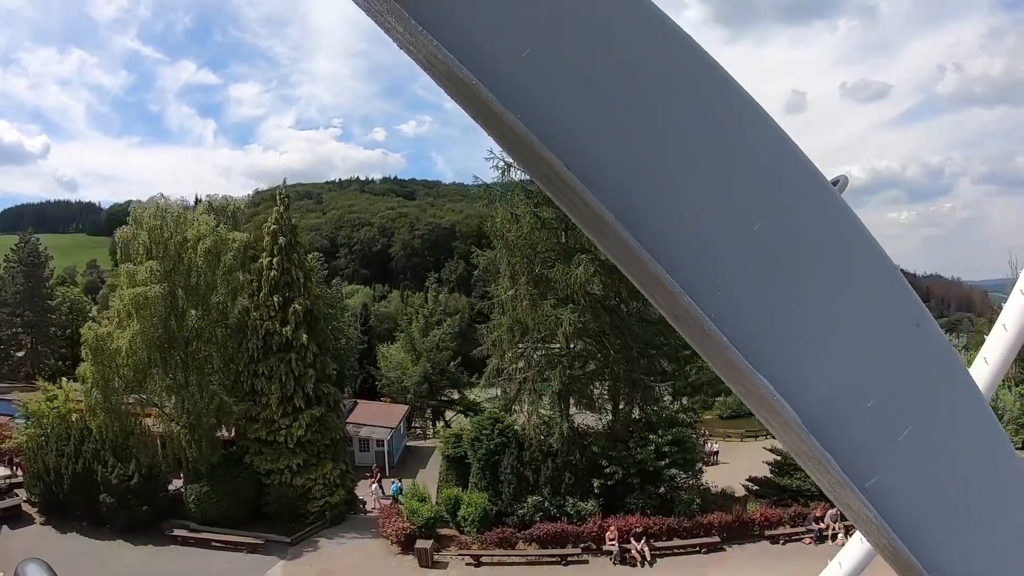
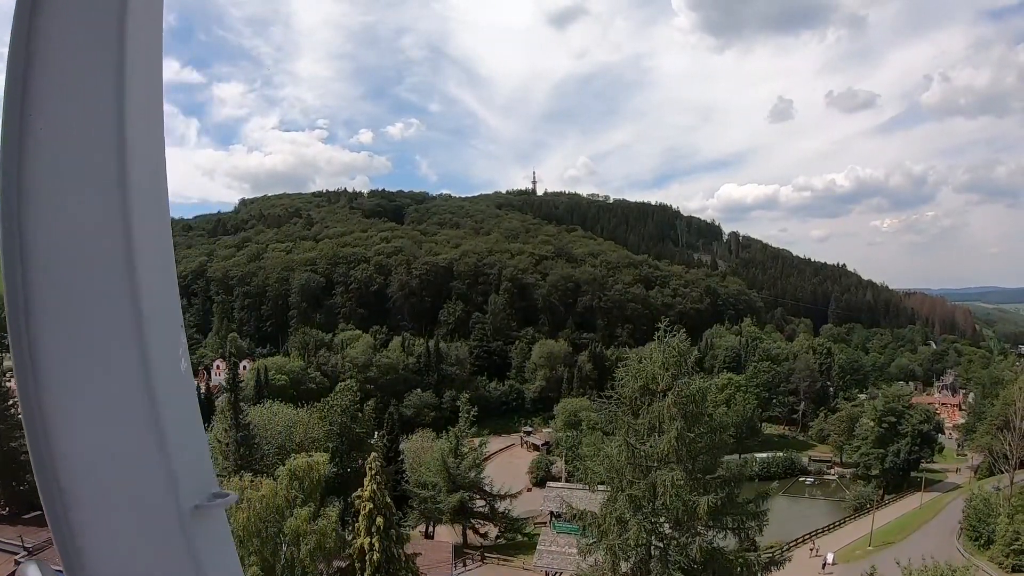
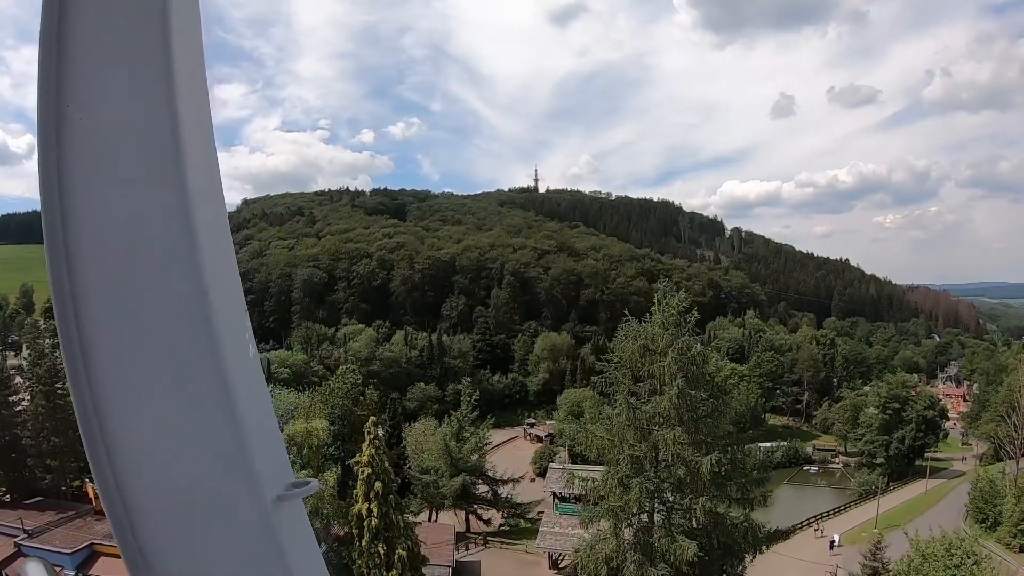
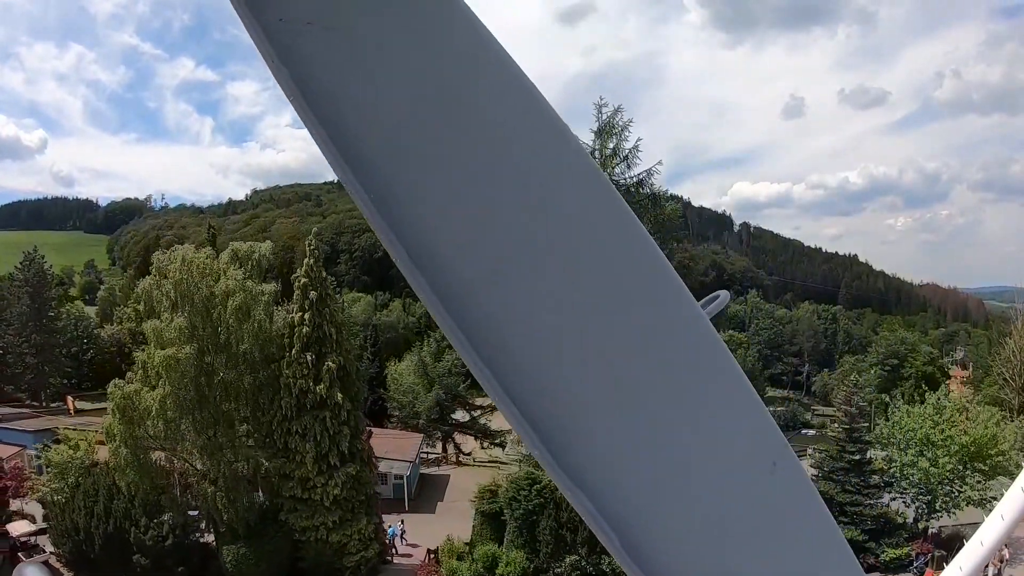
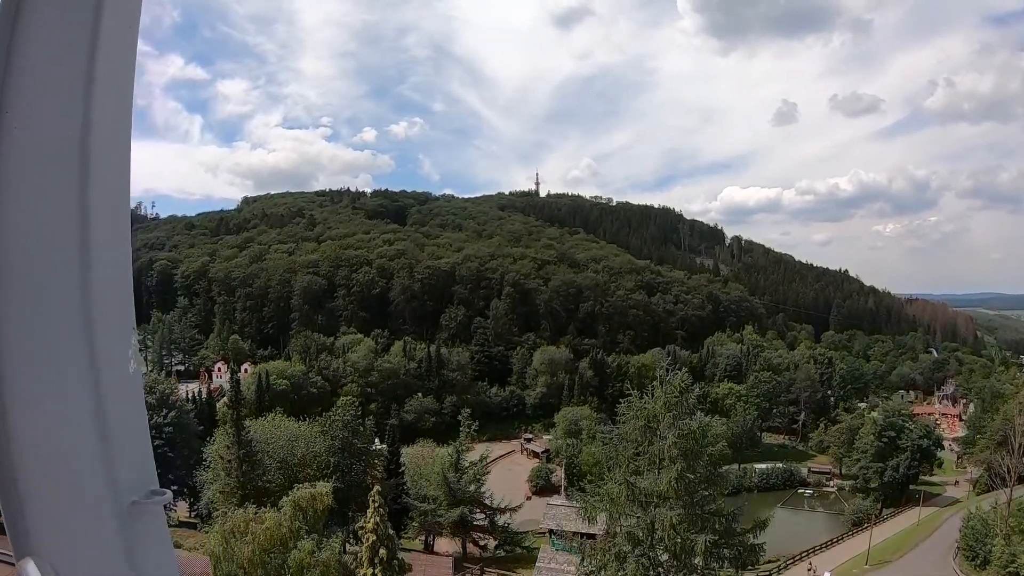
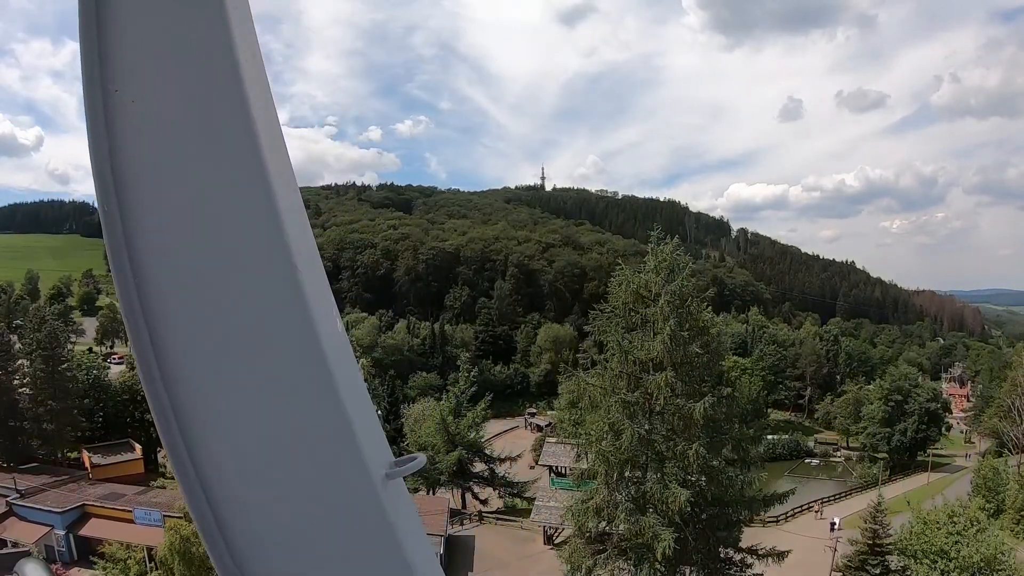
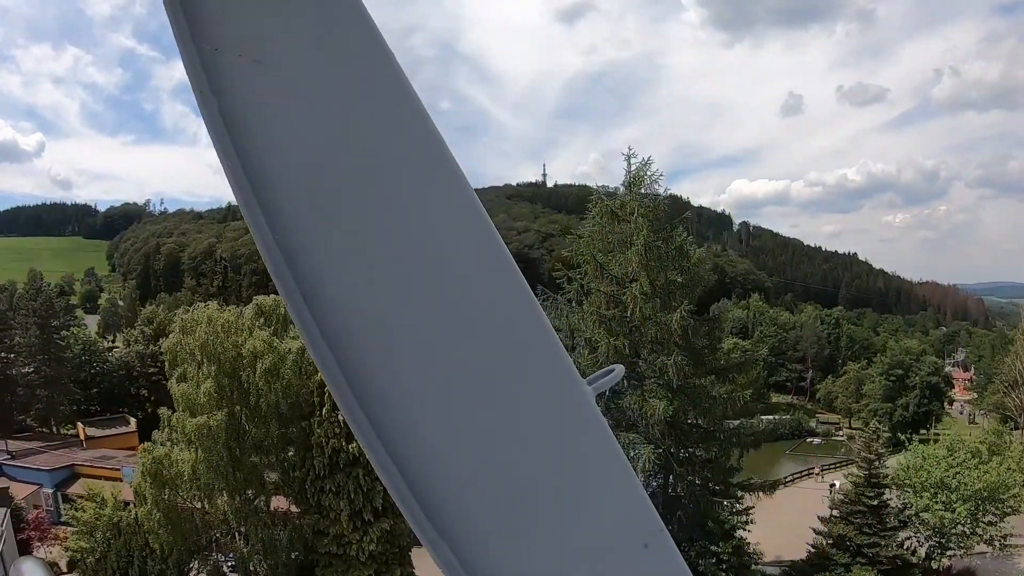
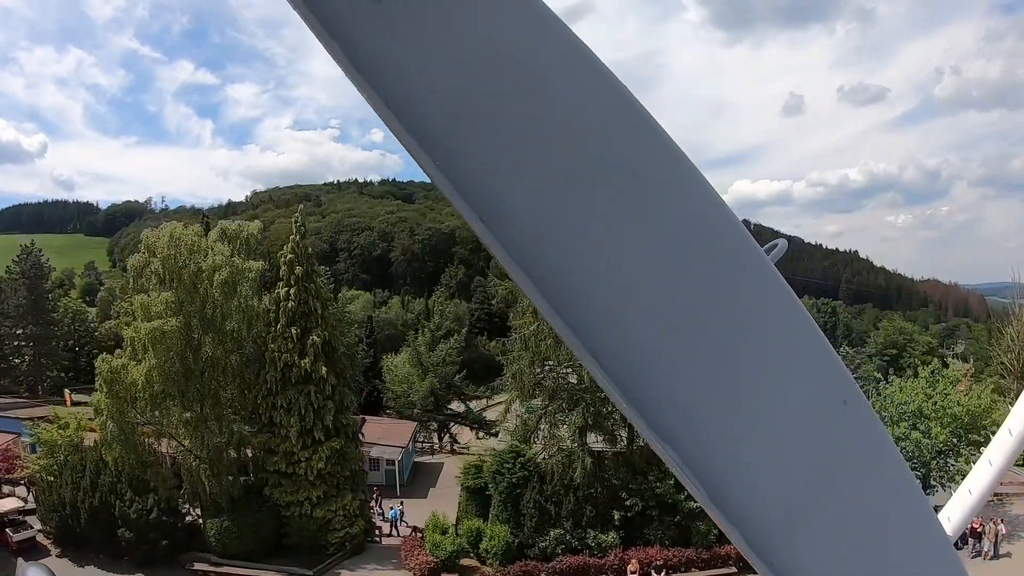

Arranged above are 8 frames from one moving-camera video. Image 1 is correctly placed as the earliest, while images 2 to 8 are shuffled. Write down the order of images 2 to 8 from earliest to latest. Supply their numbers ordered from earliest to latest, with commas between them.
8, 4, 7, 6, 3, 2, 5
